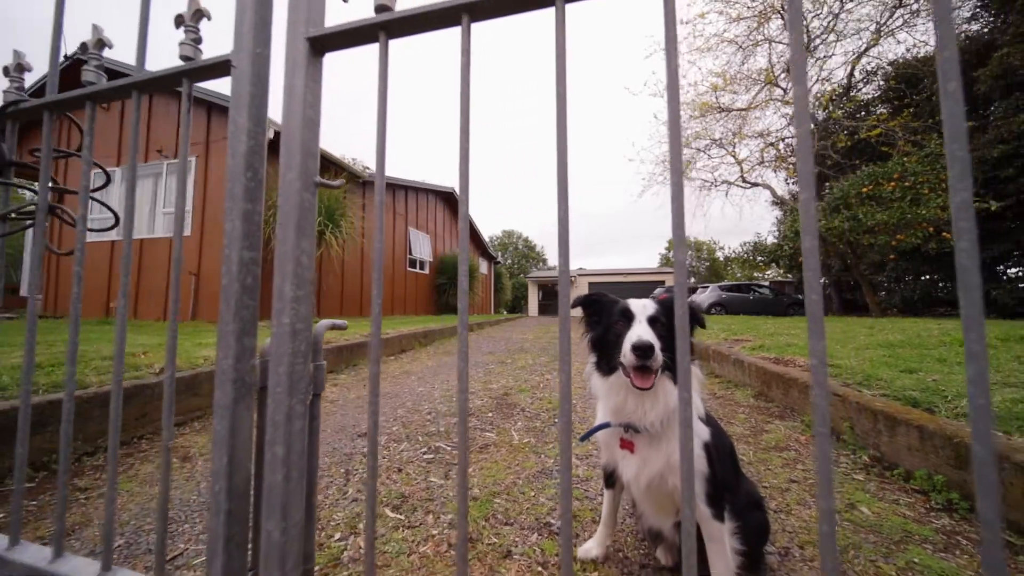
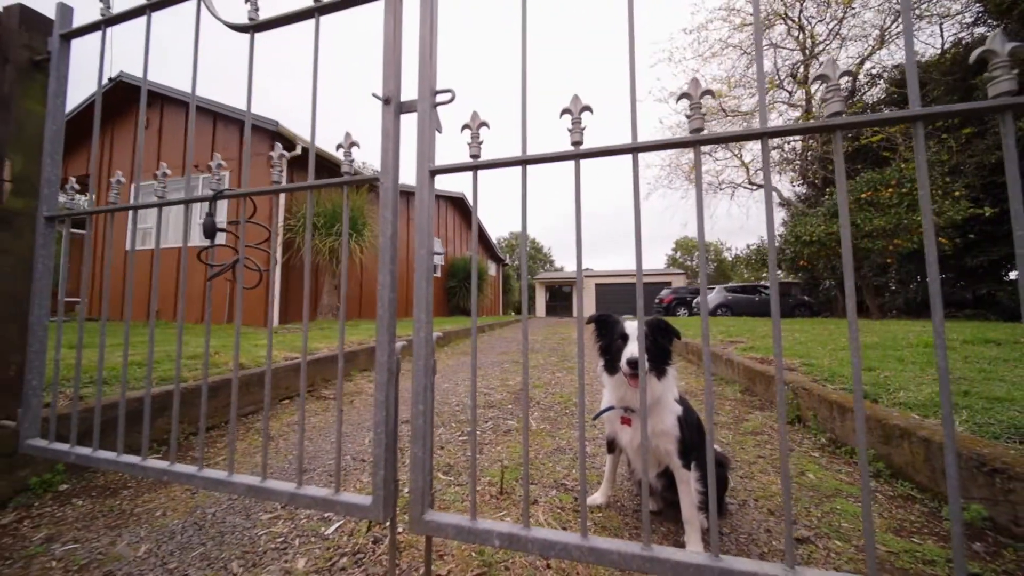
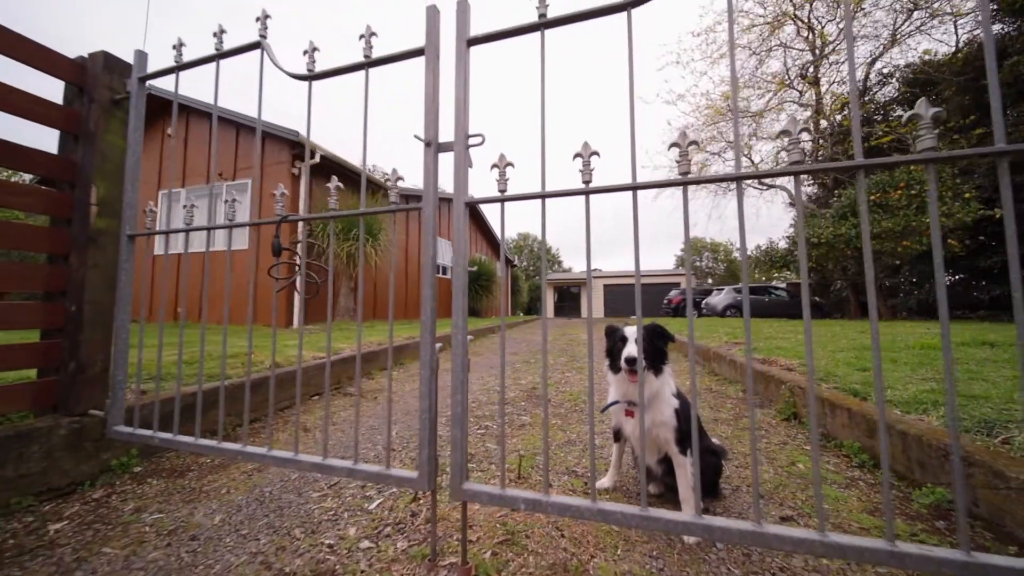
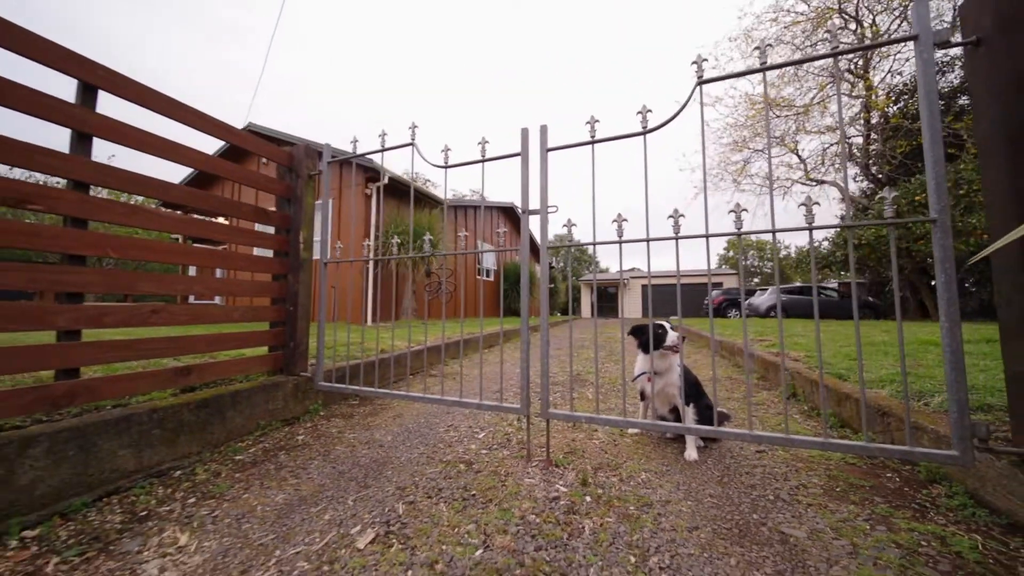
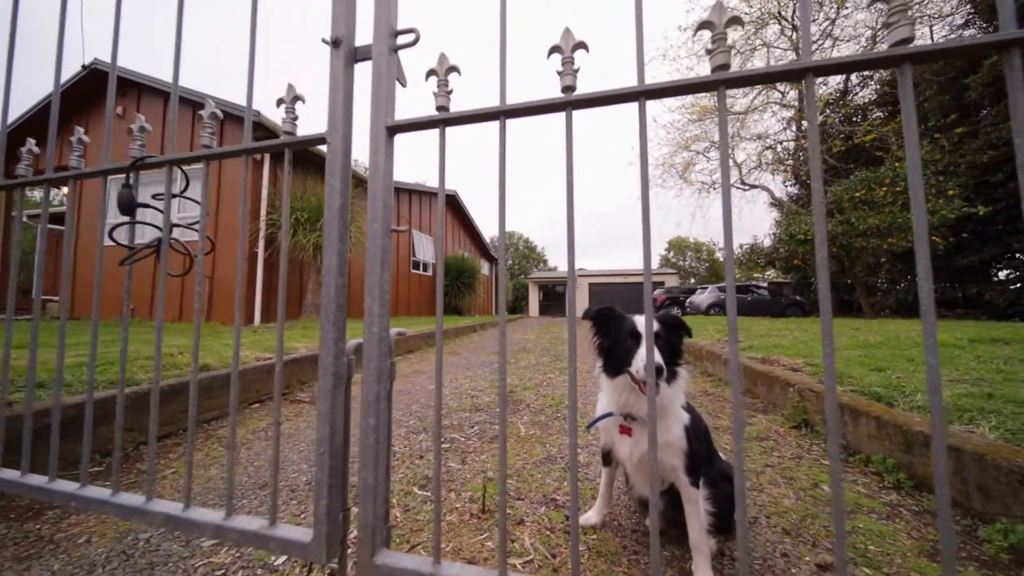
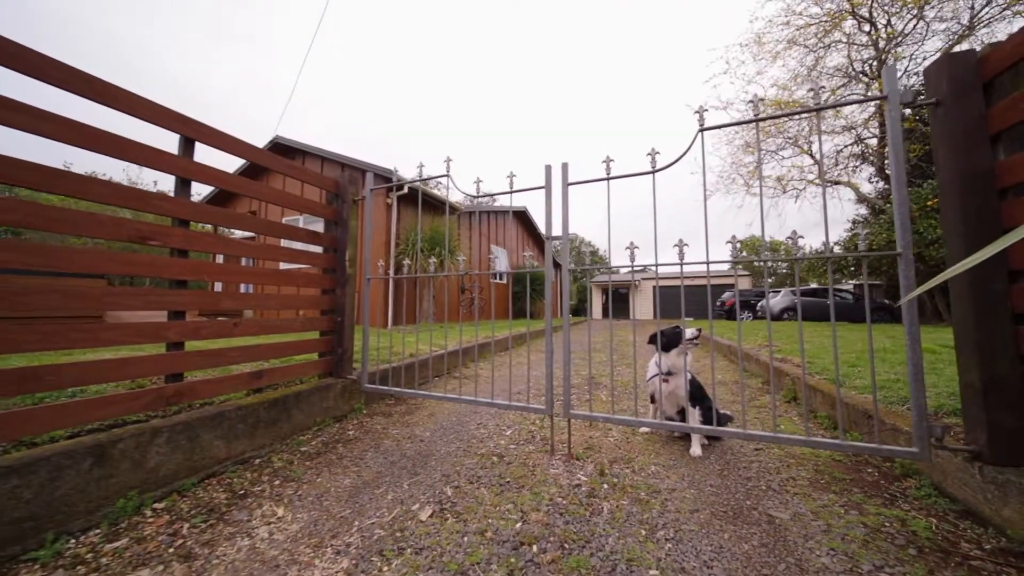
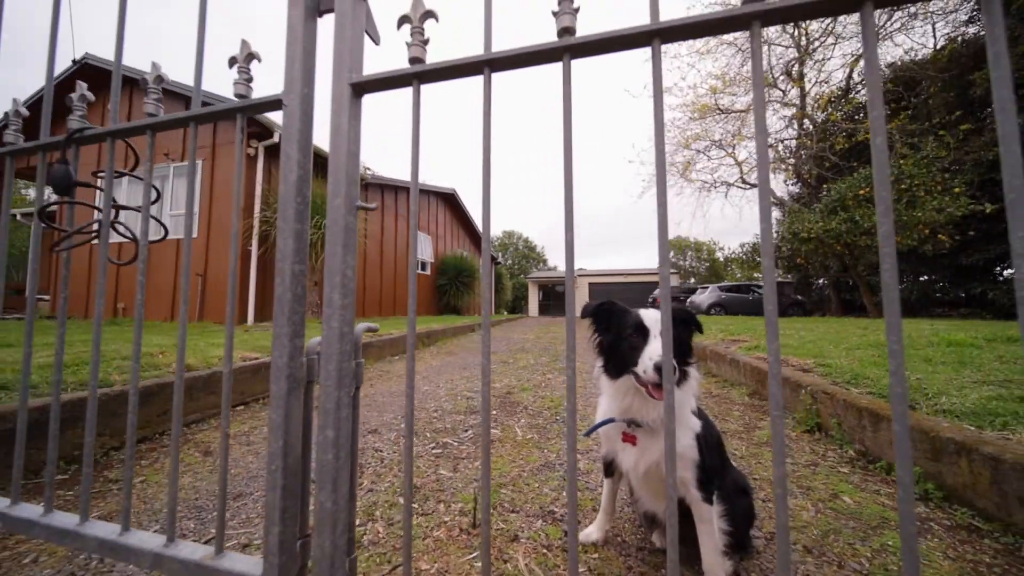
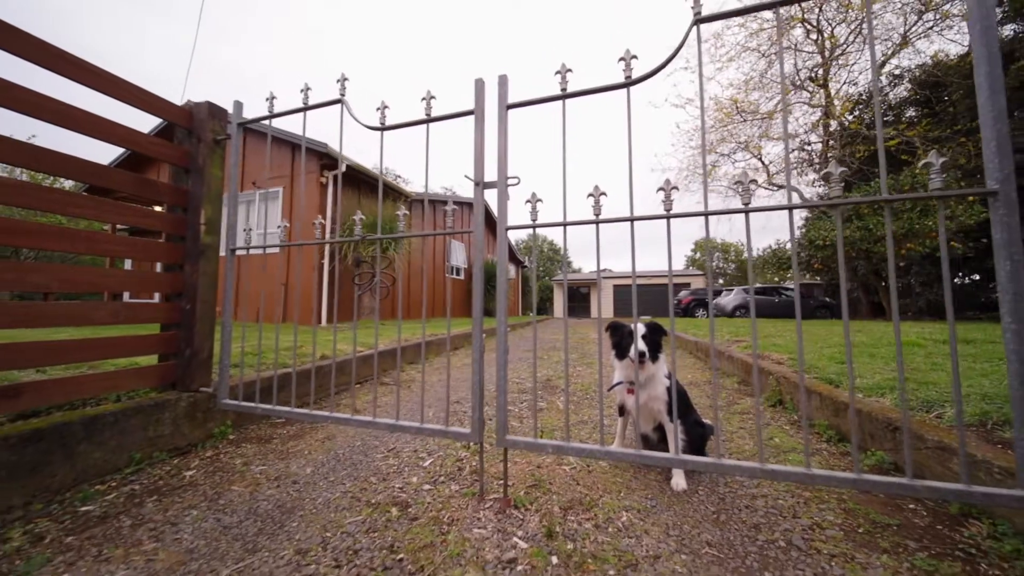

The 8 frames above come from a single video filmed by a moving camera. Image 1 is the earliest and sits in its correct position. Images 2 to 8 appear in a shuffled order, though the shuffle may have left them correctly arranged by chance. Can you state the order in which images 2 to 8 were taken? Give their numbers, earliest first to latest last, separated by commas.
7, 5, 2, 3, 8, 4, 6
